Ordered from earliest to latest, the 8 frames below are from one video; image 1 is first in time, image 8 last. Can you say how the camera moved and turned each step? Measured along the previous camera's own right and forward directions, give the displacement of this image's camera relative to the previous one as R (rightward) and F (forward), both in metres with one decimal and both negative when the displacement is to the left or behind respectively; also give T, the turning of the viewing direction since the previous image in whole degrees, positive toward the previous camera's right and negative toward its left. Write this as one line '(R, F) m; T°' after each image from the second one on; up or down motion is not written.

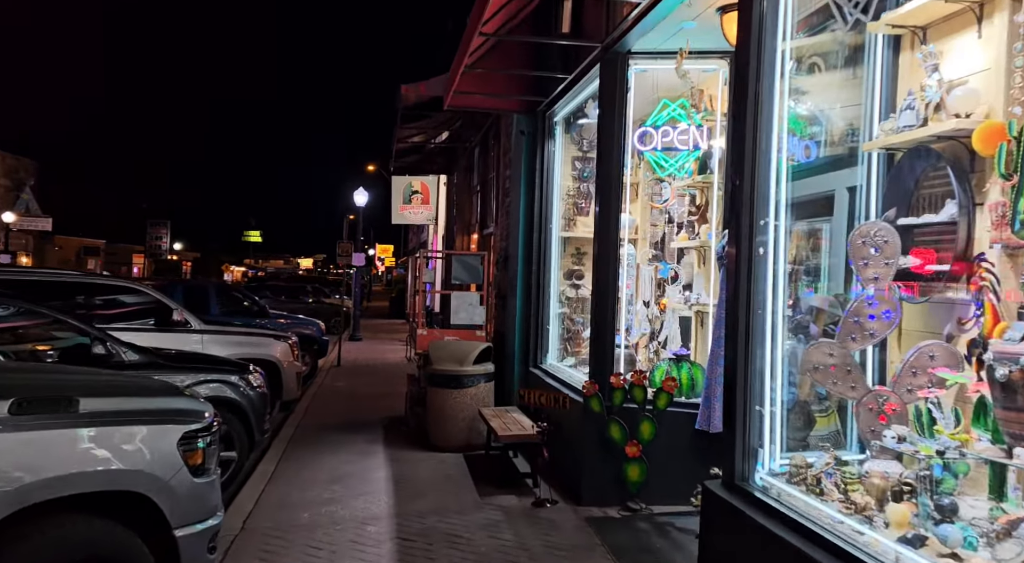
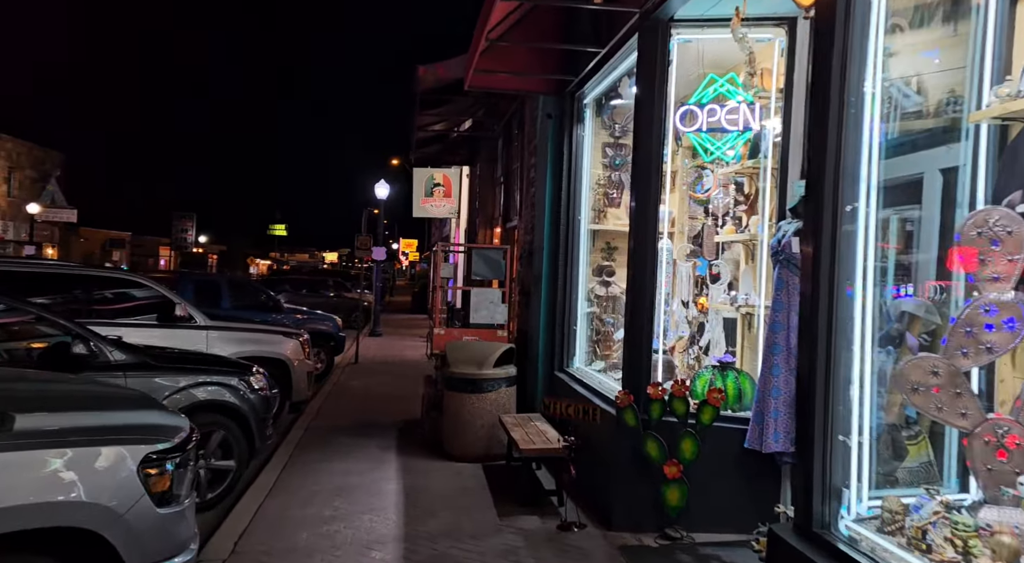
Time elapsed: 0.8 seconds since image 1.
(0.0, +0.7) m; -2°
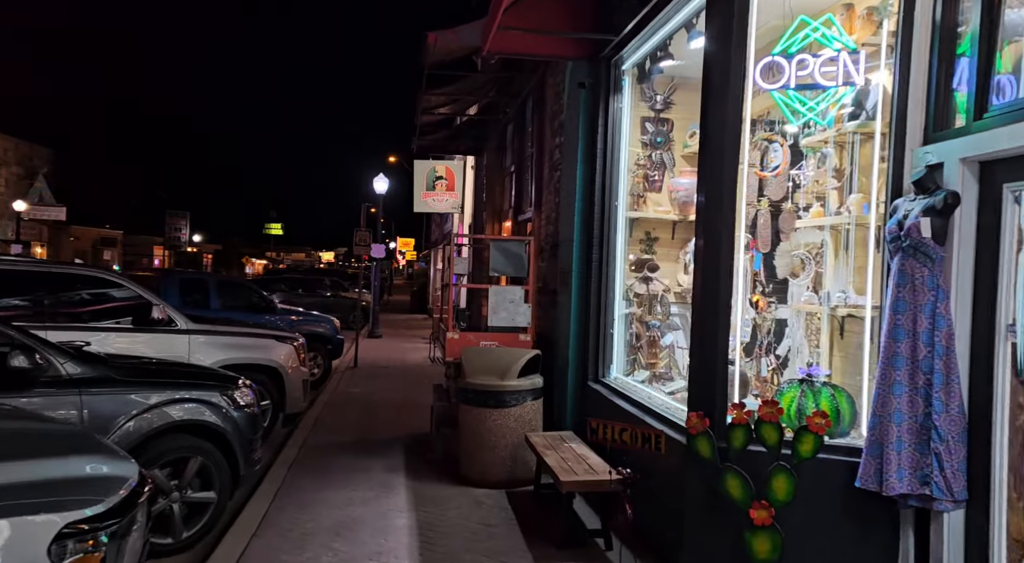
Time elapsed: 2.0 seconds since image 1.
(-0.3, +1.1) m; 0°
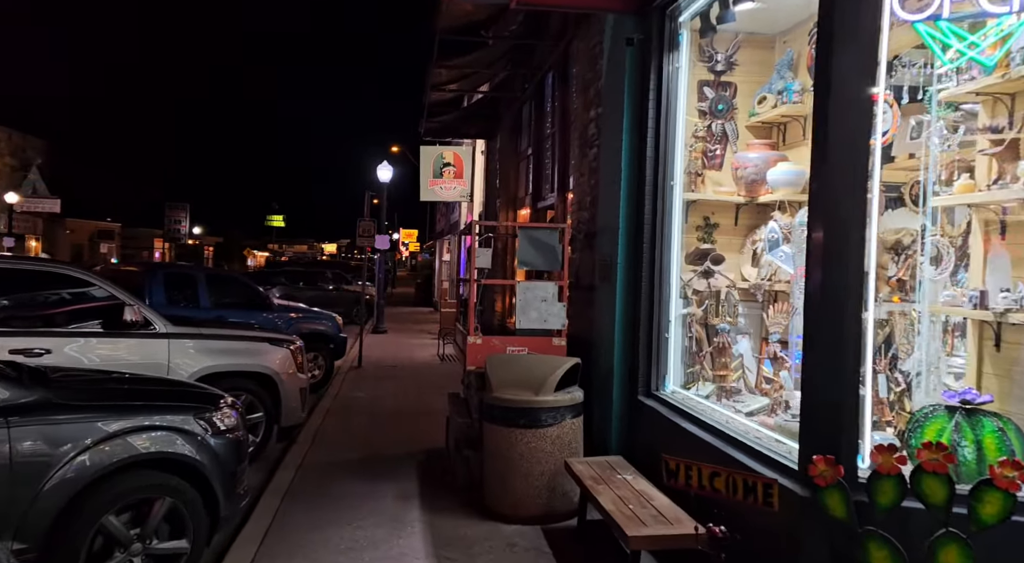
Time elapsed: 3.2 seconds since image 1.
(-0.2, +1.1) m; 0°
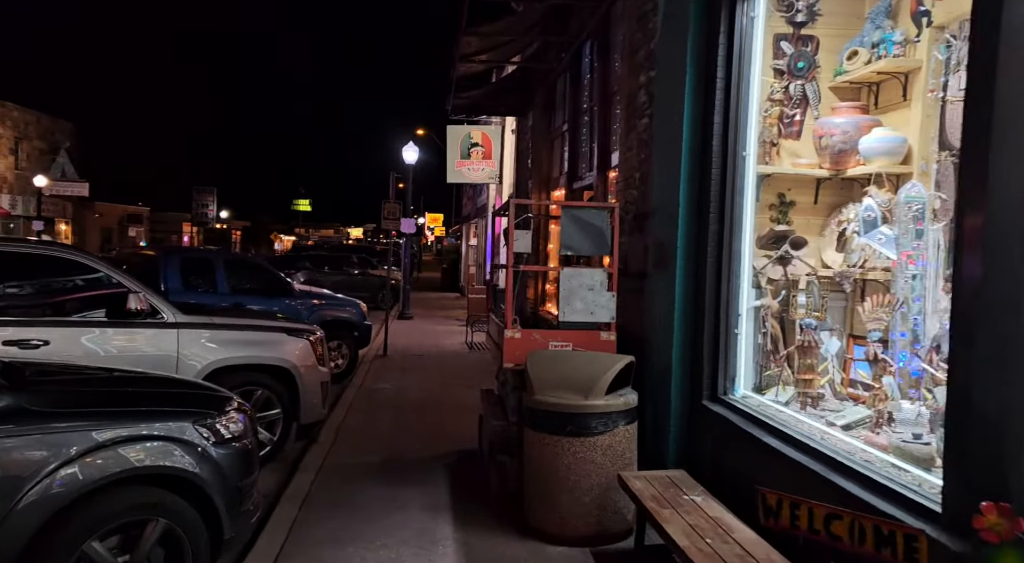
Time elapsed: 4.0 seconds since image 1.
(-0.1, +0.7) m; -2°
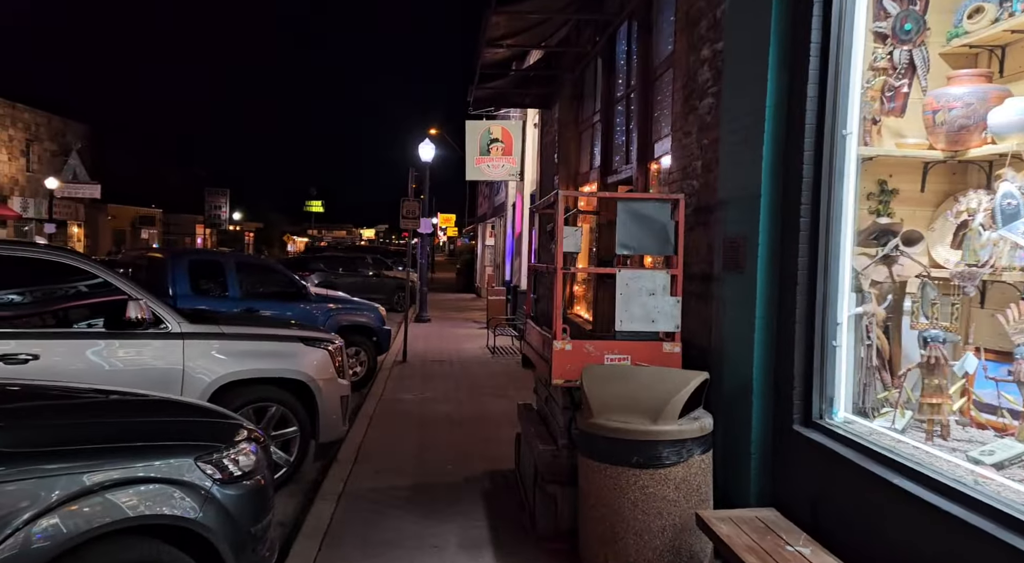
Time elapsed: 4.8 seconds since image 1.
(-0.2, +0.7) m; -1°
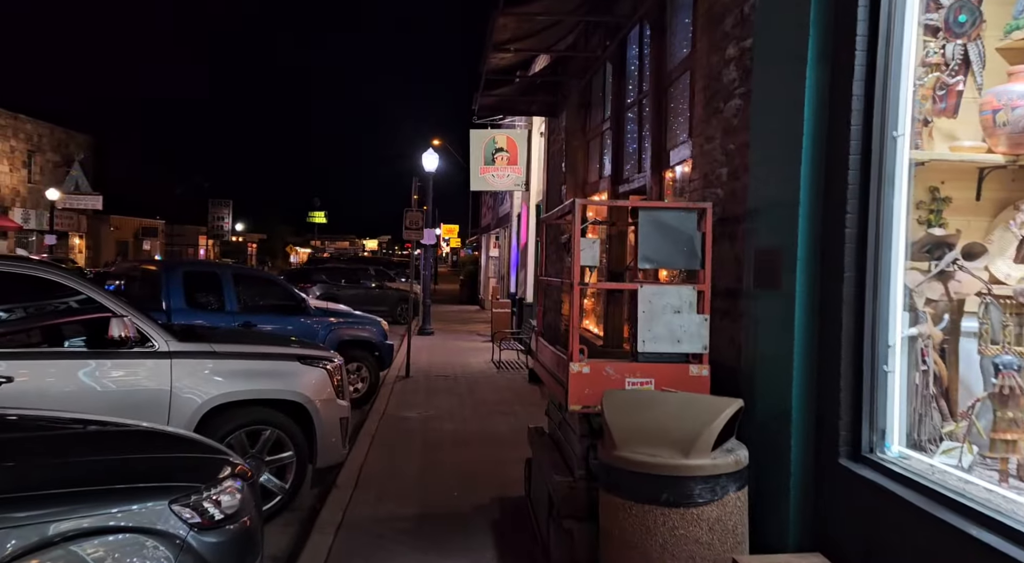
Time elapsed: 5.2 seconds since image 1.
(-0.1, +0.4) m; 0°
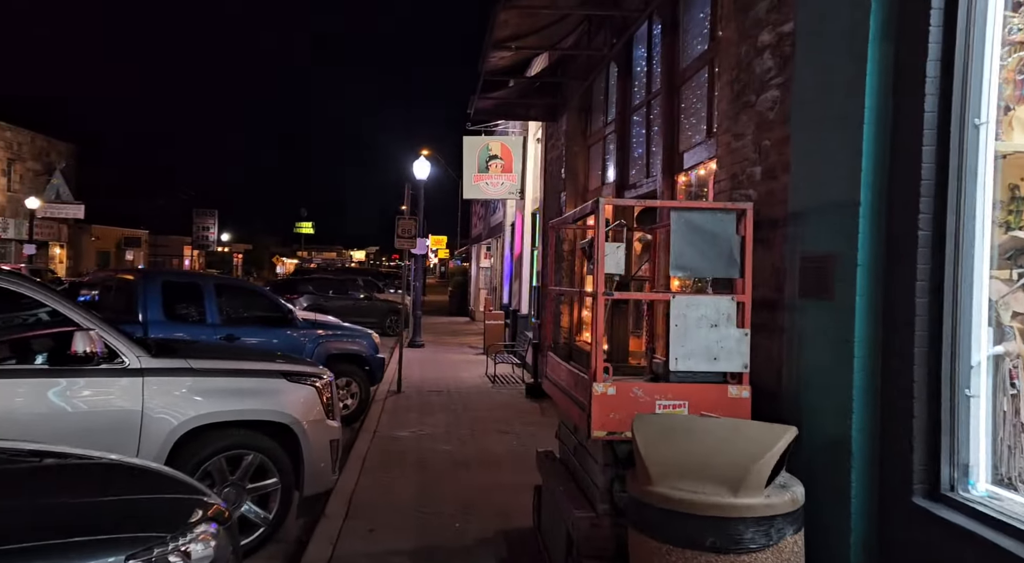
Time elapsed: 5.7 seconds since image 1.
(-0.2, +0.5) m; +1°
